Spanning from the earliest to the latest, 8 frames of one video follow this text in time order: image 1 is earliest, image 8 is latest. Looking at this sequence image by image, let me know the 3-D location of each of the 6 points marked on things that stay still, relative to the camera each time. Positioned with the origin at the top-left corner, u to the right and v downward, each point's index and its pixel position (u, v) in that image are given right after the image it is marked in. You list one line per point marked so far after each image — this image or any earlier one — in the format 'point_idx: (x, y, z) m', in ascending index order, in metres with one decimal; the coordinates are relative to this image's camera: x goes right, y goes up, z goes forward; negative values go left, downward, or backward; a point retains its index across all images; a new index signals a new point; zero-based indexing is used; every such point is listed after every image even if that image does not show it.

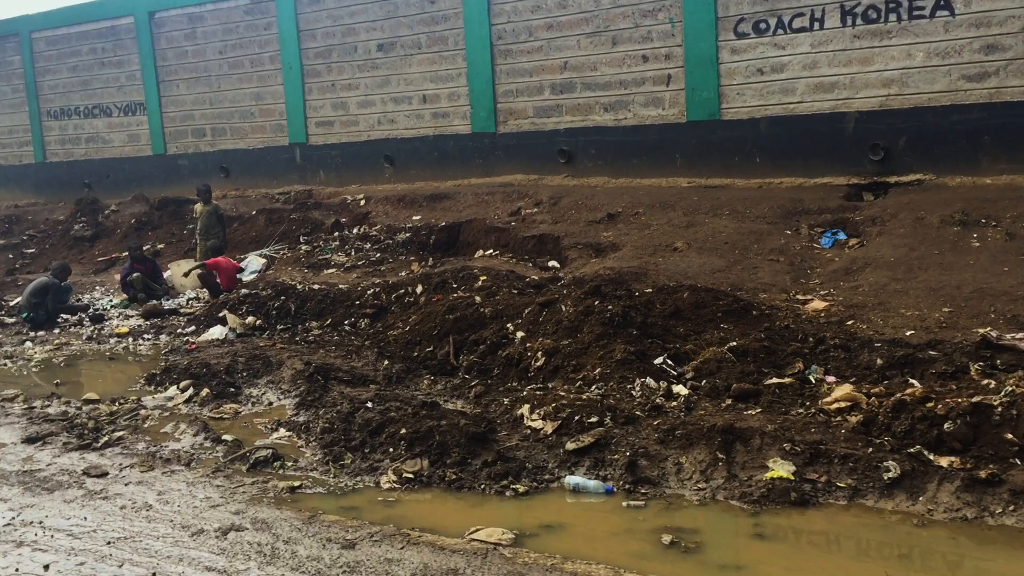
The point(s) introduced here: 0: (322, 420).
0: (-1.1, -0.7, +5.9) m
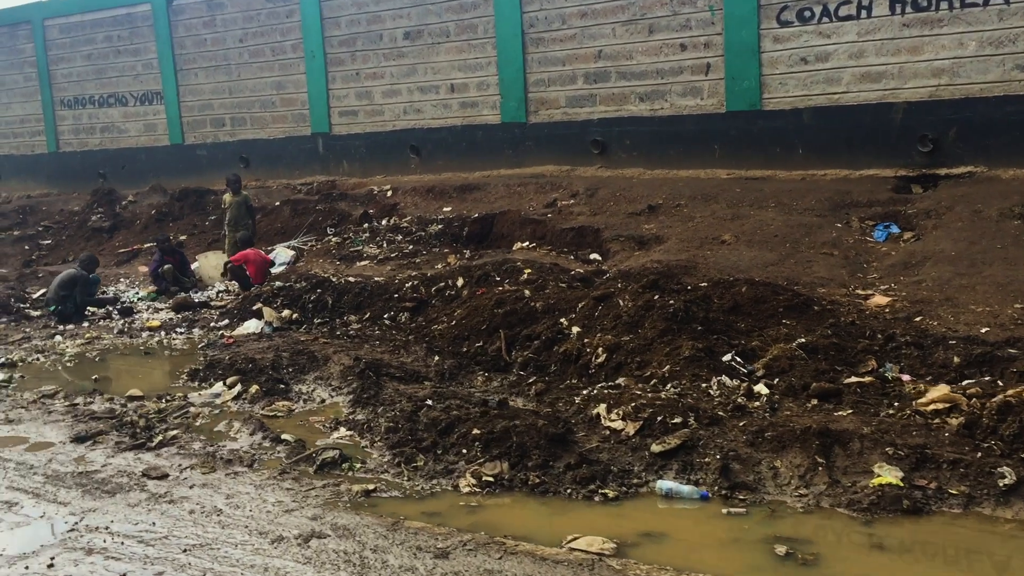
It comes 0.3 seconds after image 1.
0: (-0.7, -0.7, +5.7) m
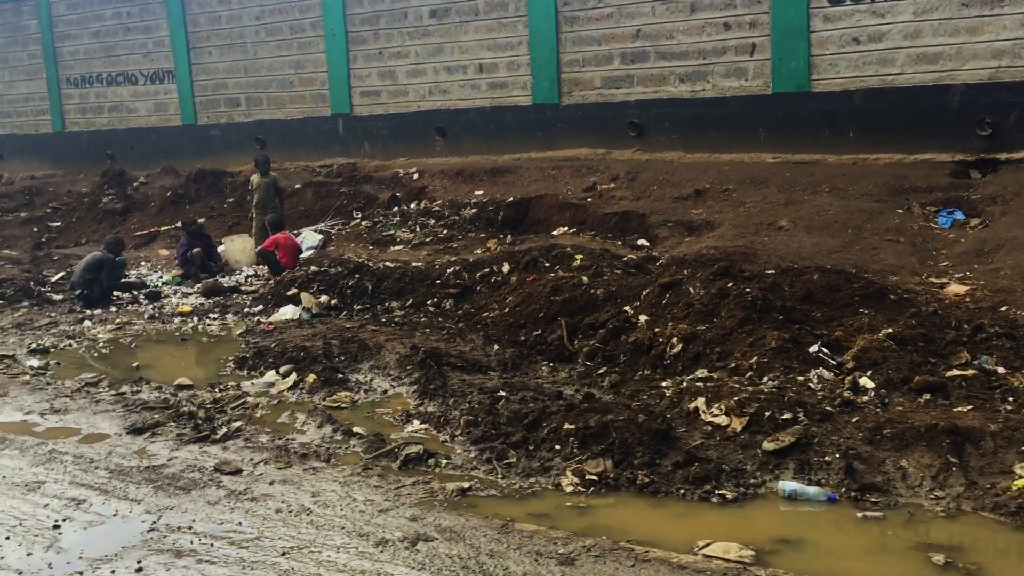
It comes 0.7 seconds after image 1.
0: (-0.3, -0.6, +5.5) m
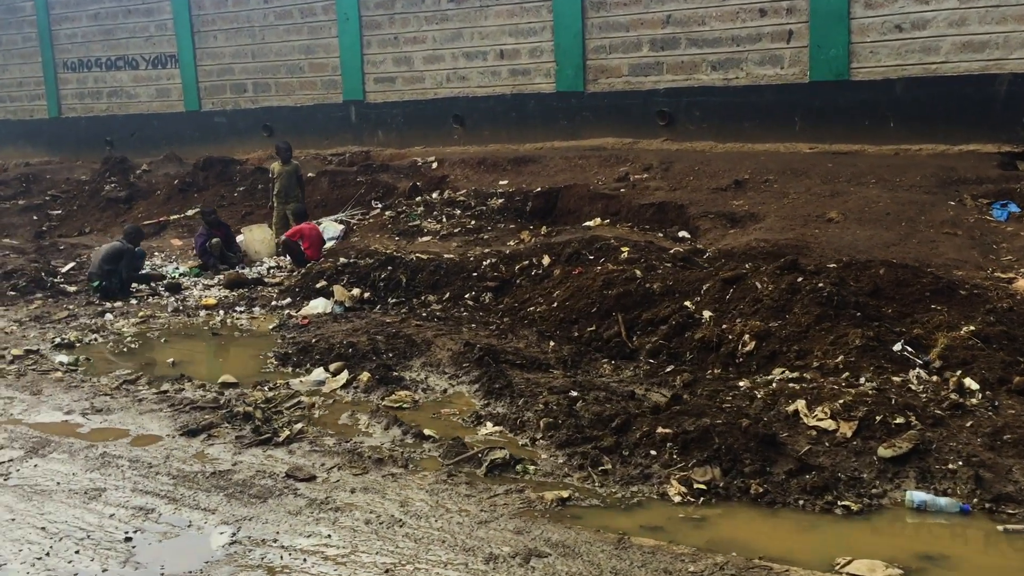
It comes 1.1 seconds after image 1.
0: (+0.1, -0.6, +5.2) m
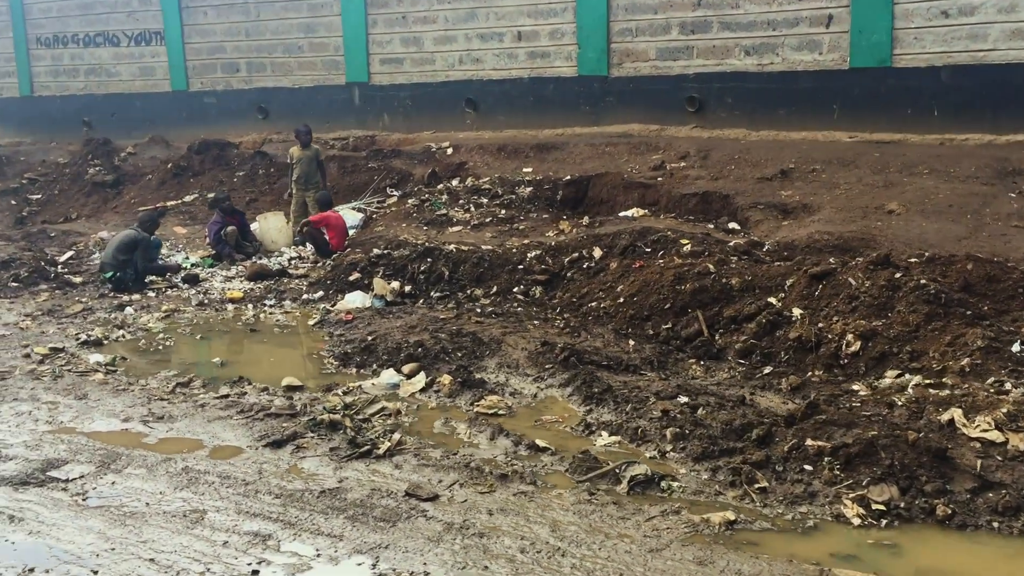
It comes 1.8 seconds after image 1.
0: (+0.6, -0.6, +4.8) m
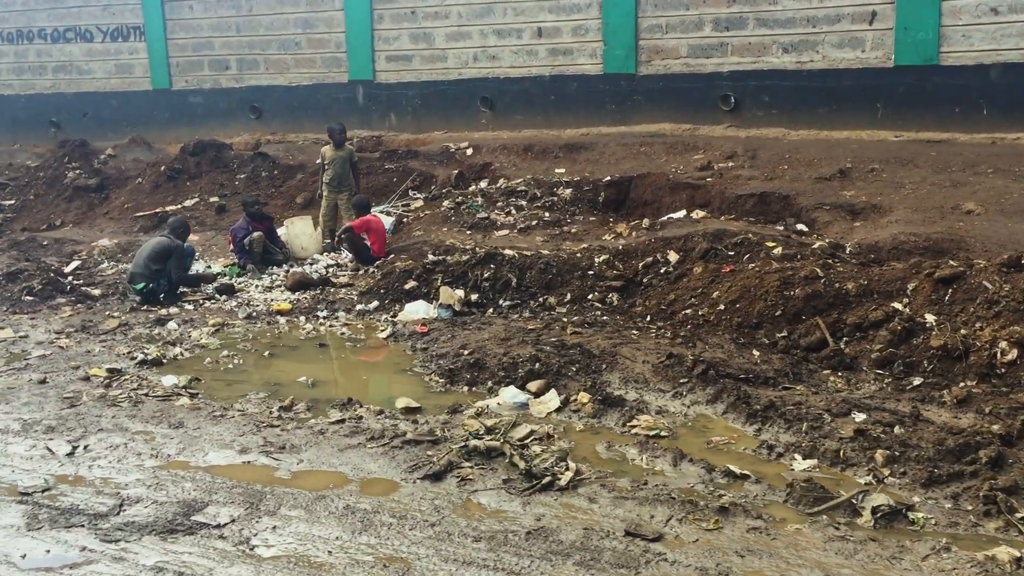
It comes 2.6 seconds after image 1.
0: (+1.4, -0.6, +4.4) m
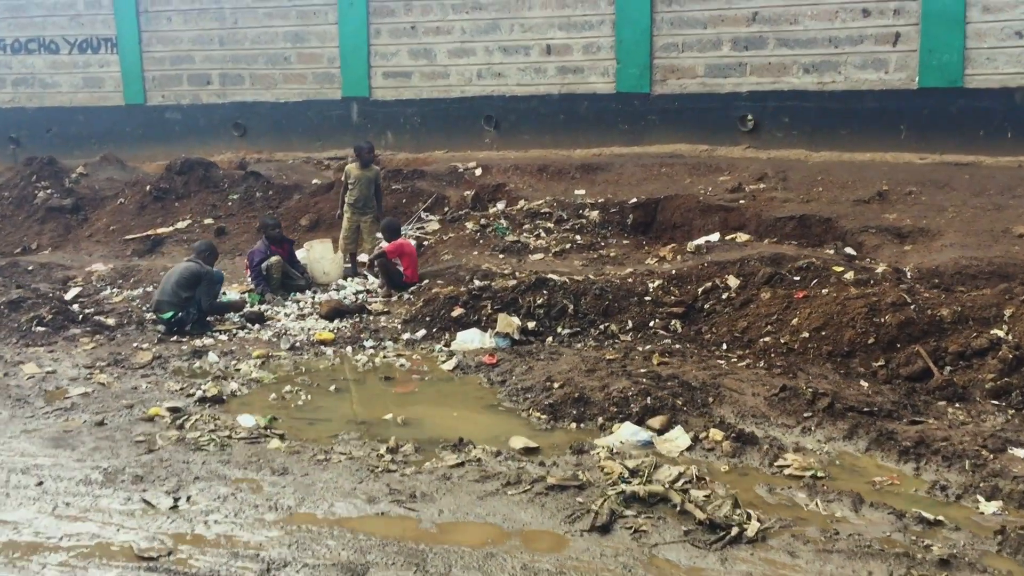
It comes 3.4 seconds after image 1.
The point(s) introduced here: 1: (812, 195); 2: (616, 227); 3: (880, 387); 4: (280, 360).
0: (+2.0, -0.8, +4.2) m
1: (+2.5, +0.8, +8.8) m
2: (+0.9, +0.5, +9.0) m
3: (+1.9, -0.5, +5.6) m
4: (-1.5, -0.5, +6.6) m
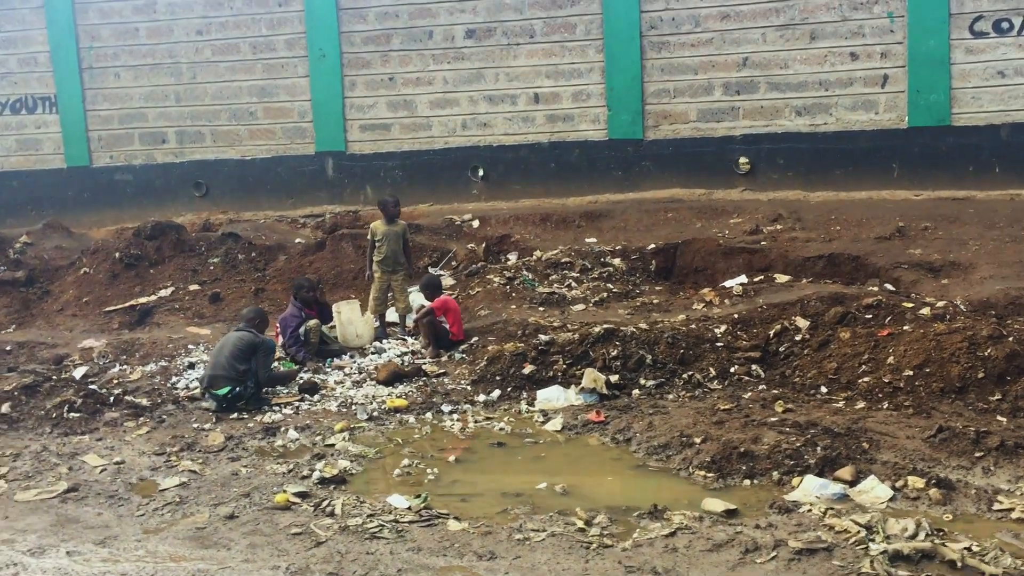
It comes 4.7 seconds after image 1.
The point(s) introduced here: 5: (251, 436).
0: (+2.9, -0.9, +4.1) m
1: (+2.7, +0.5, +8.8) m
2: (+1.1, +0.1, +8.9) m
3: (+2.6, -0.7, +5.6) m
4: (-0.9, -0.8, +6.1) m
5: (-1.5, -0.9, +6.1) m
